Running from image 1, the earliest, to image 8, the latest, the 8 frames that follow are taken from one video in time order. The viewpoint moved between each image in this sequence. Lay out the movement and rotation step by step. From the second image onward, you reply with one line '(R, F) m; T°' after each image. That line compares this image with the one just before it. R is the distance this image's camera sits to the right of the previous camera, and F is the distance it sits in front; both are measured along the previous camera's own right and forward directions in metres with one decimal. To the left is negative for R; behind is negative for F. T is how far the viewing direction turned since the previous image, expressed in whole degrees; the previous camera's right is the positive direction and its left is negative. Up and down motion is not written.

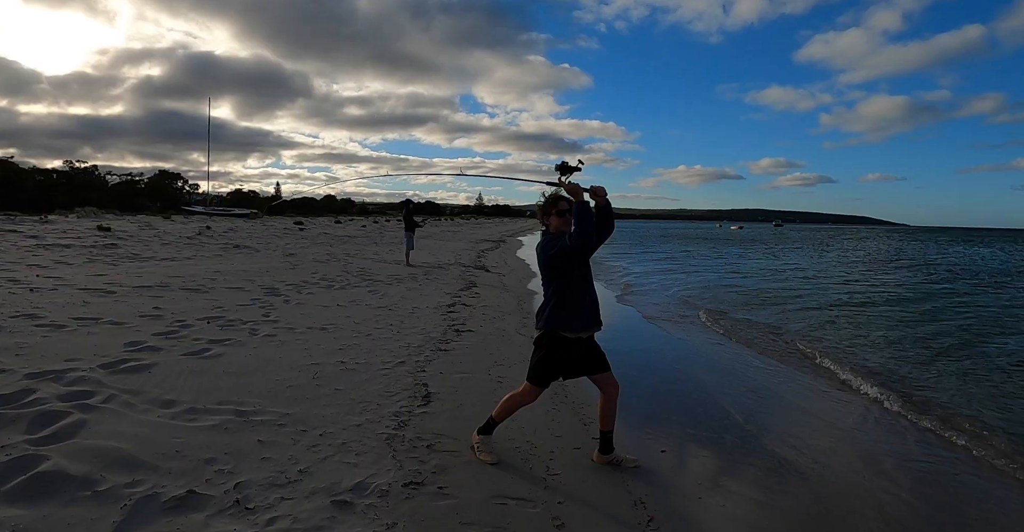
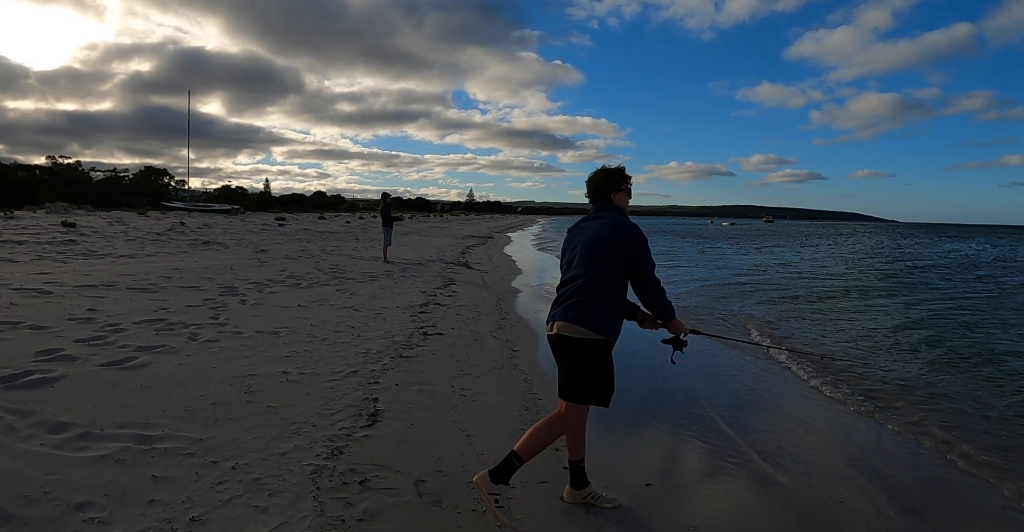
(+0.2, +0.6) m; +1°
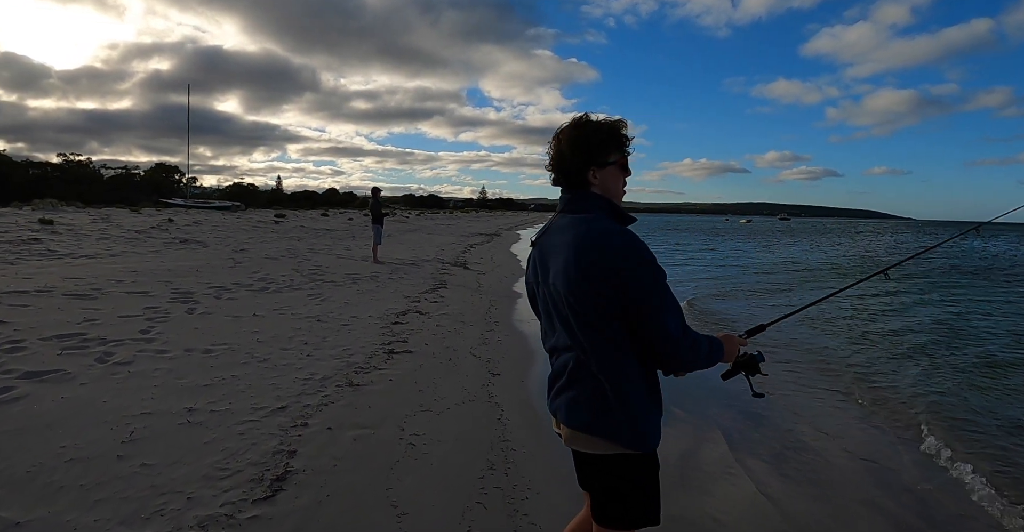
(+0.3, +0.9) m; -1°
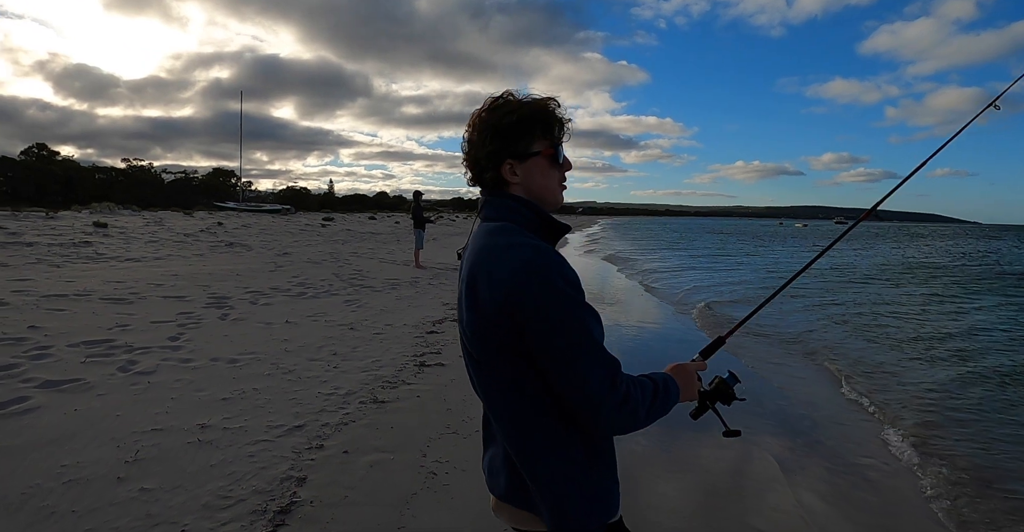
(+0.1, +0.3) m; -5°
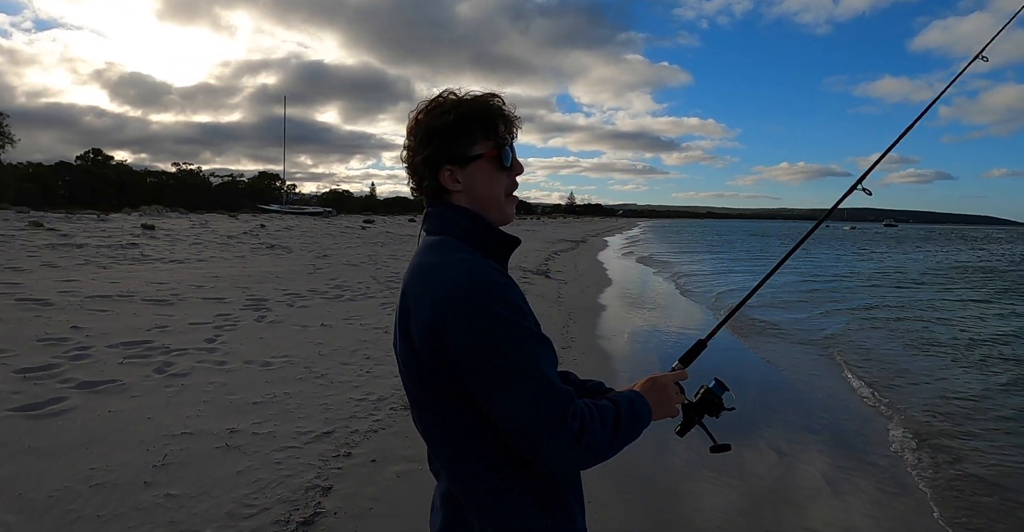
(0.0, +0.1) m; -4°
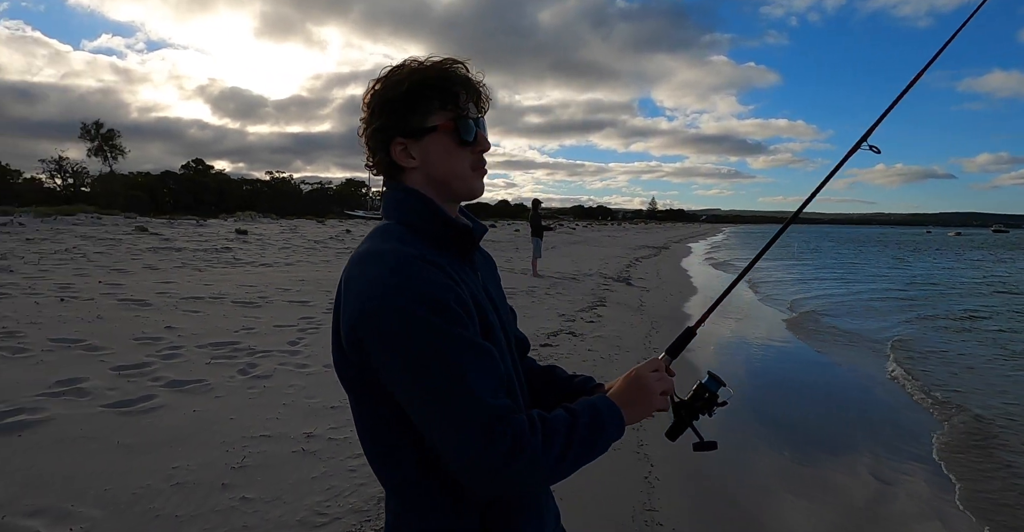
(0.0, +0.2) m; -8°
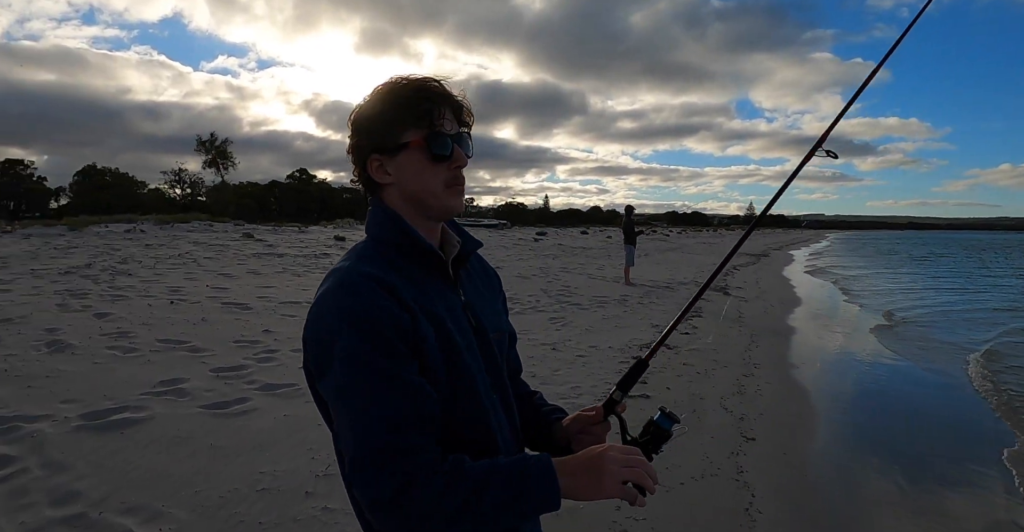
(0.0, +0.2) m; -10°
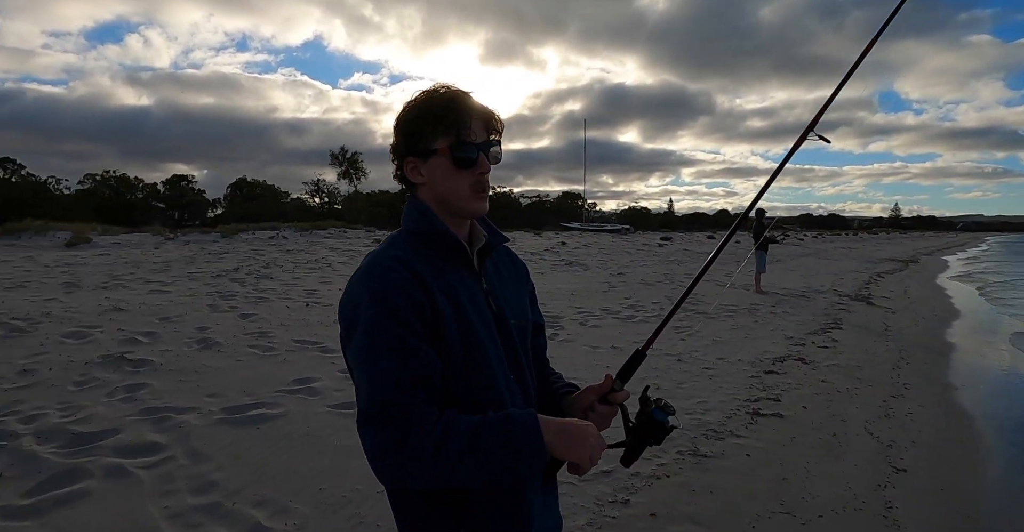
(0.0, +0.2) m; -13°
